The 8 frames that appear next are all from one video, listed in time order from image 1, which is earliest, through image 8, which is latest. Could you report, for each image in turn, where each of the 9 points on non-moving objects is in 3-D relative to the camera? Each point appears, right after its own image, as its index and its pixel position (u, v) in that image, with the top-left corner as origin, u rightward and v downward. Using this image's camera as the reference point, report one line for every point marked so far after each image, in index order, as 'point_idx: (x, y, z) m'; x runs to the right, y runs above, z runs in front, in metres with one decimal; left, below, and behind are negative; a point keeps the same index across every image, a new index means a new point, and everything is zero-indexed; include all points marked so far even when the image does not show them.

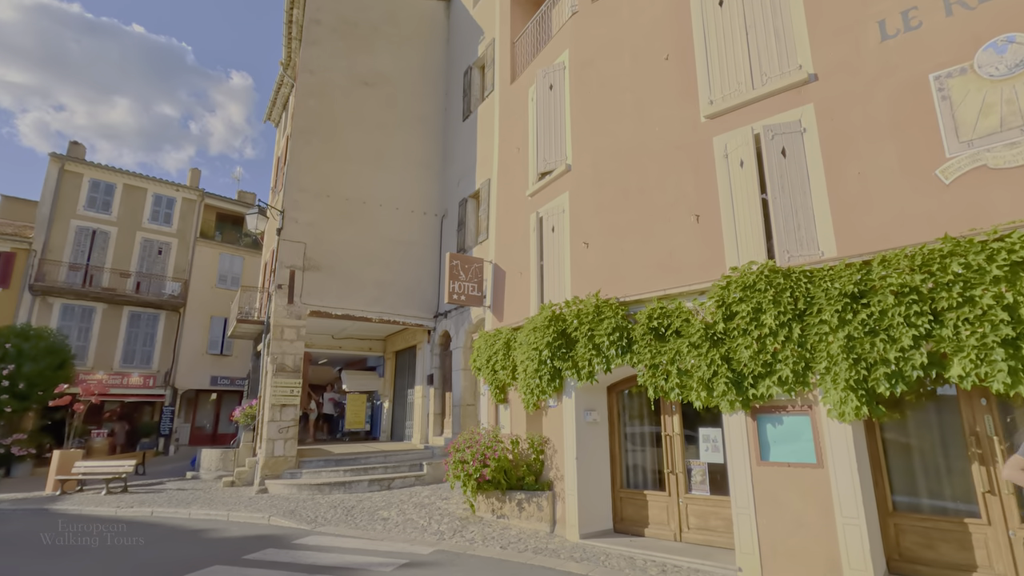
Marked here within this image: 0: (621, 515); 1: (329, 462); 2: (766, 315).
0: (+1.5, -3.2, +7.4) m
1: (-3.8, -3.7, +11.2) m
2: (+2.7, -0.3, +5.6) m
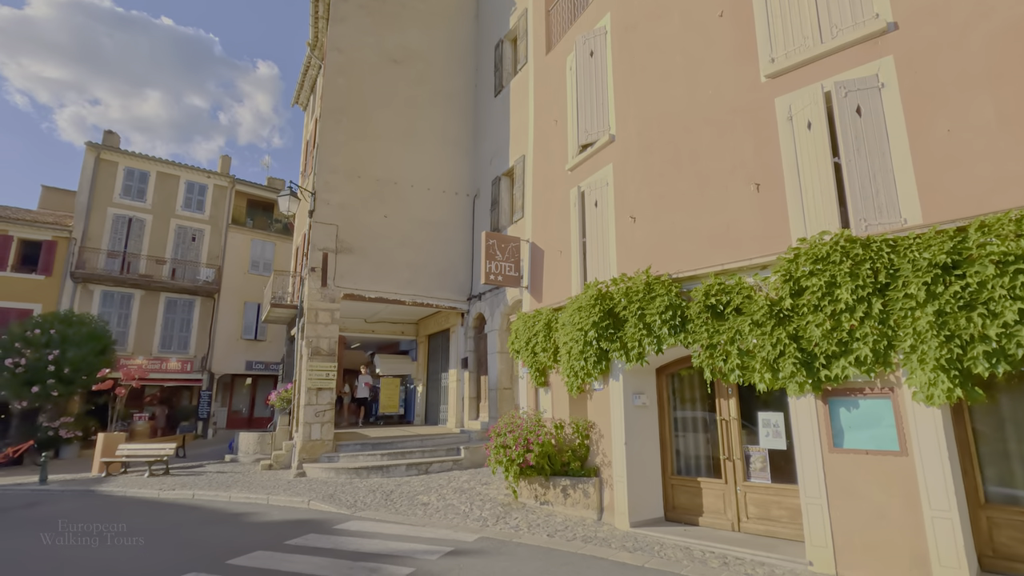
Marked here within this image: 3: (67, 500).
0: (+2.1, -2.8, +7.1) m
1: (-3.0, -3.3, +11.1) m
2: (+3.1, 0.0, +5.1) m
3: (-8.5, -4.1, +10.2) m
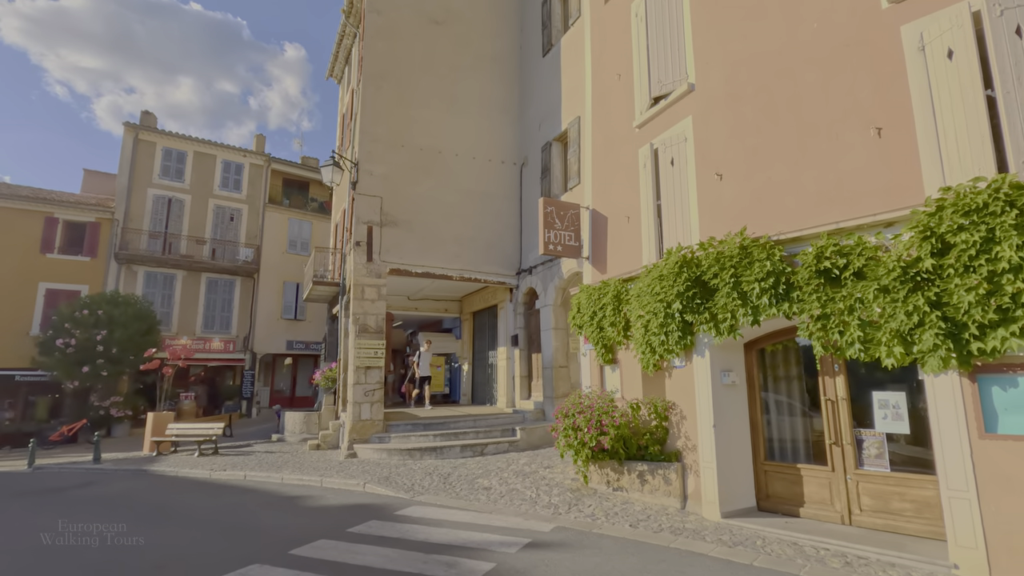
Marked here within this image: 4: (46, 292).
0: (+3.0, -2.4, +6.4) m
1: (-1.9, -2.8, +10.7) m
2: (+3.9, +0.3, +4.3) m
3: (-7.4, -3.6, +10.1) m
4: (-16.5, -0.2, +19.0) m
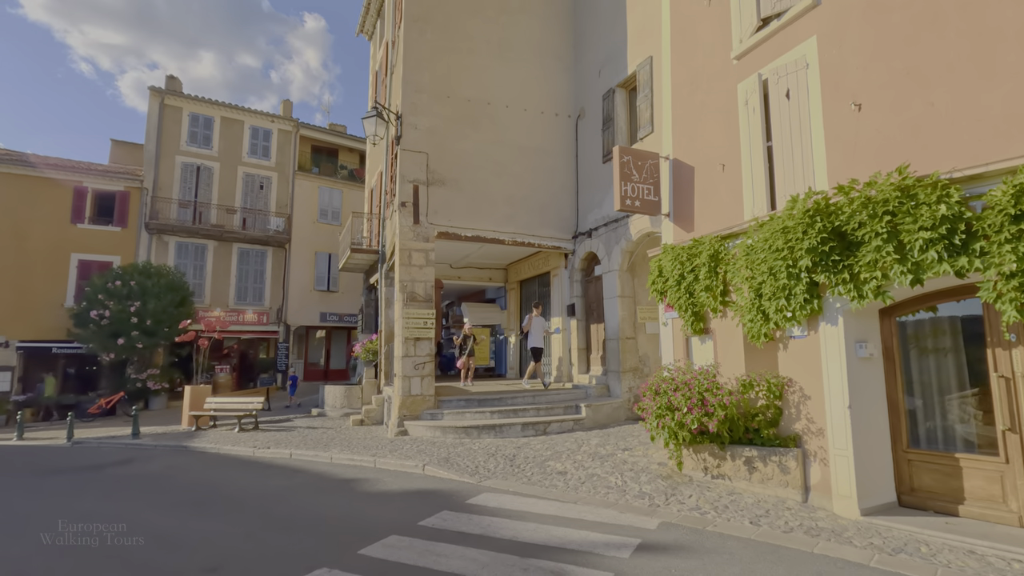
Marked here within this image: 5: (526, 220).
0: (+4.0, -2.0, +5.4) m
1: (-0.8, -2.1, +9.9) m
2: (+4.8, +0.7, +3.1) m
3: (-6.3, -3.0, +9.6) m
4: (-15.0, +0.9, +18.6) m
5: (+0.3, +1.4, +11.1) m
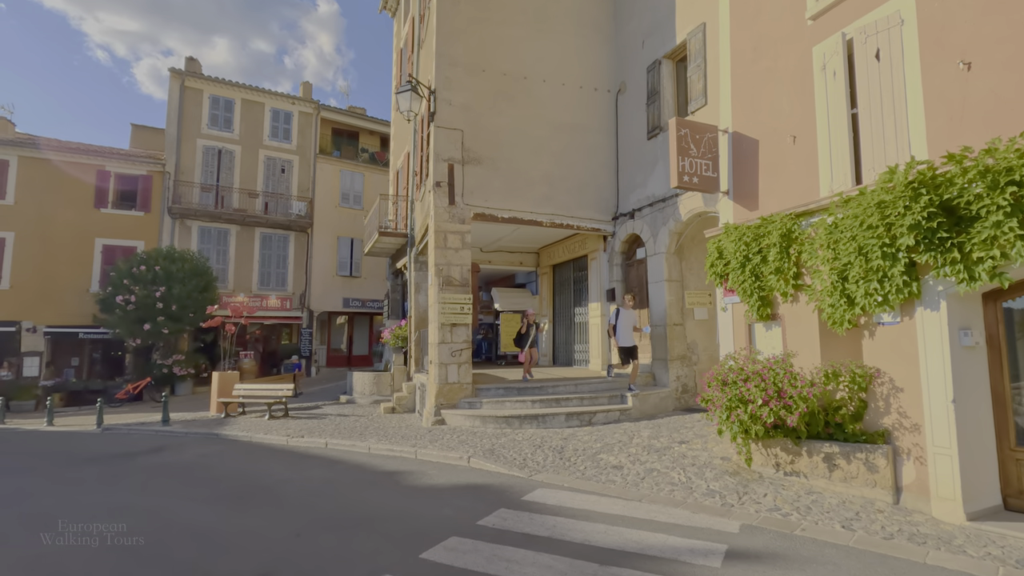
0: (+4.6, -1.8, +4.9) m
1: (0.0, -1.8, +9.5) m
2: (+5.3, +0.8, +2.5) m
3: (-5.6, -2.8, +9.4) m
4: (-14.1, +1.4, +18.5) m
5: (+1.0, +1.7, +10.5) m
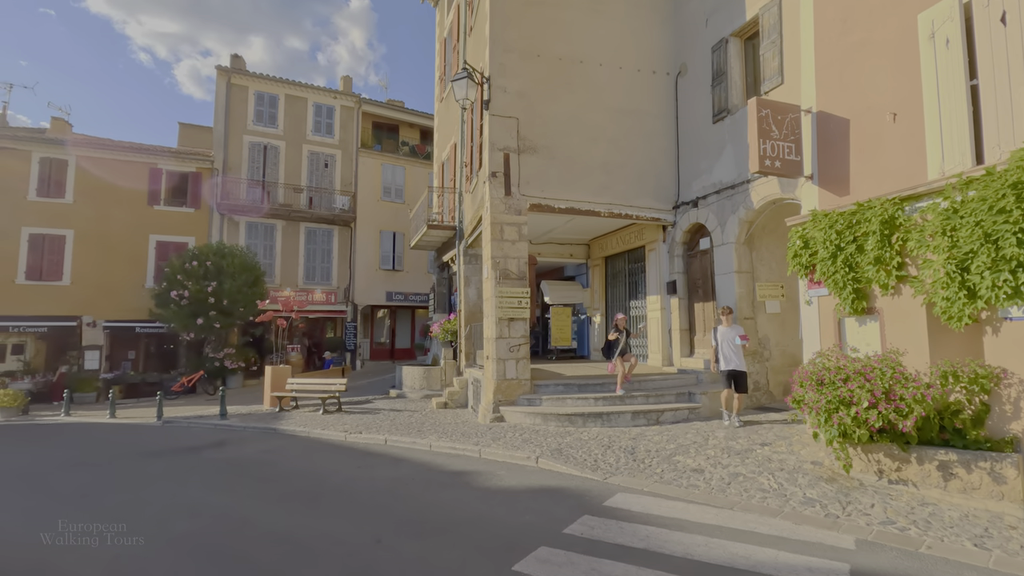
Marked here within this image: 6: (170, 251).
0: (+5.4, -1.7, +4.3) m
1: (+1.0, -1.7, +9.2) m
2: (+5.9, +0.9, +1.8) m
3: (-4.6, -2.7, +9.4) m
4: (-12.5, +1.5, +18.9) m
5: (+2.1, +1.9, +10.1) m
6: (-12.2, +1.3, +19.0) m
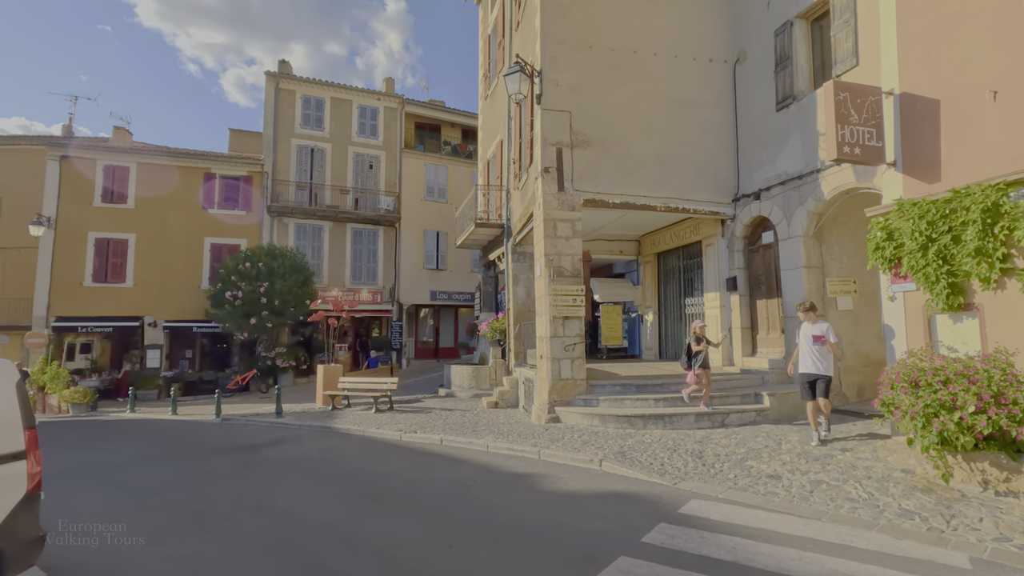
0: (+6.0, -1.7, +3.7) m
1: (+1.9, -1.7, +8.9) m
2: (+6.3, +0.9, +1.3) m
3: (-3.6, -2.7, +9.5) m
4: (-11.0, +1.5, +19.5) m
5: (+3.1, +1.9, +9.8) m
6: (-10.6, +1.3, +19.6) m
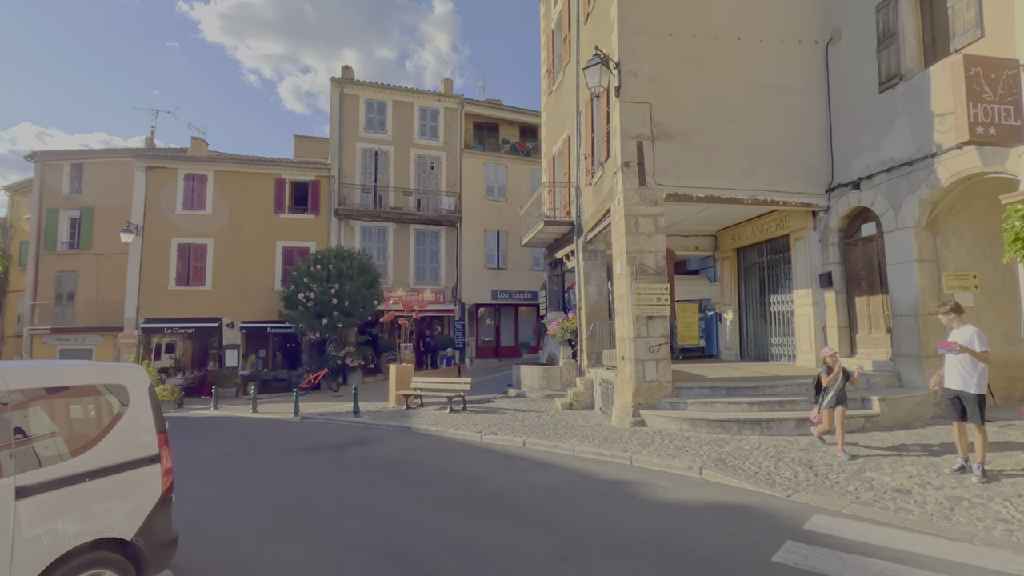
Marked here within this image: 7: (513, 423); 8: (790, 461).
0: (+6.8, -1.6, +3.0) m
1: (+3.2, -1.6, +8.5) m
2: (+6.9, +1.0, +0.4) m
3: (-2.2, -2.7, +9.6) m
4: (-8.7, +1.4, +20.2) m
5: (+4.4, +2.0, +9.2) m
6: (-8.3, +1.2, +20.3) m
7: (0.0, -2.5, +9.9) m
8: (+3.3, -2.1, +6.4) m
